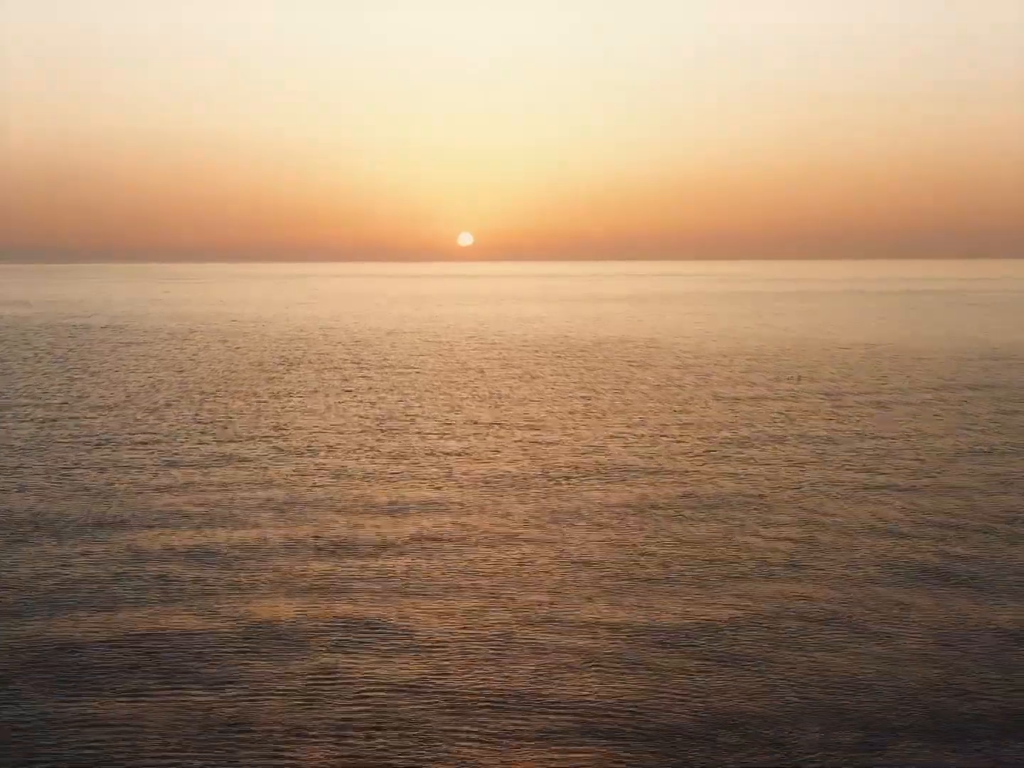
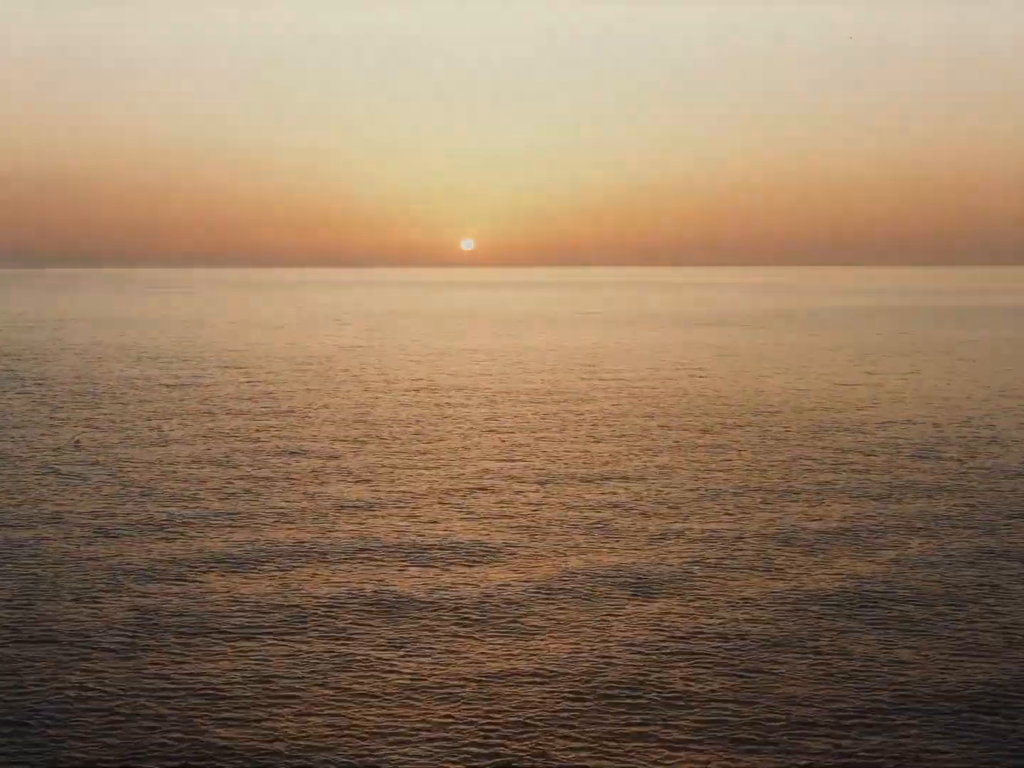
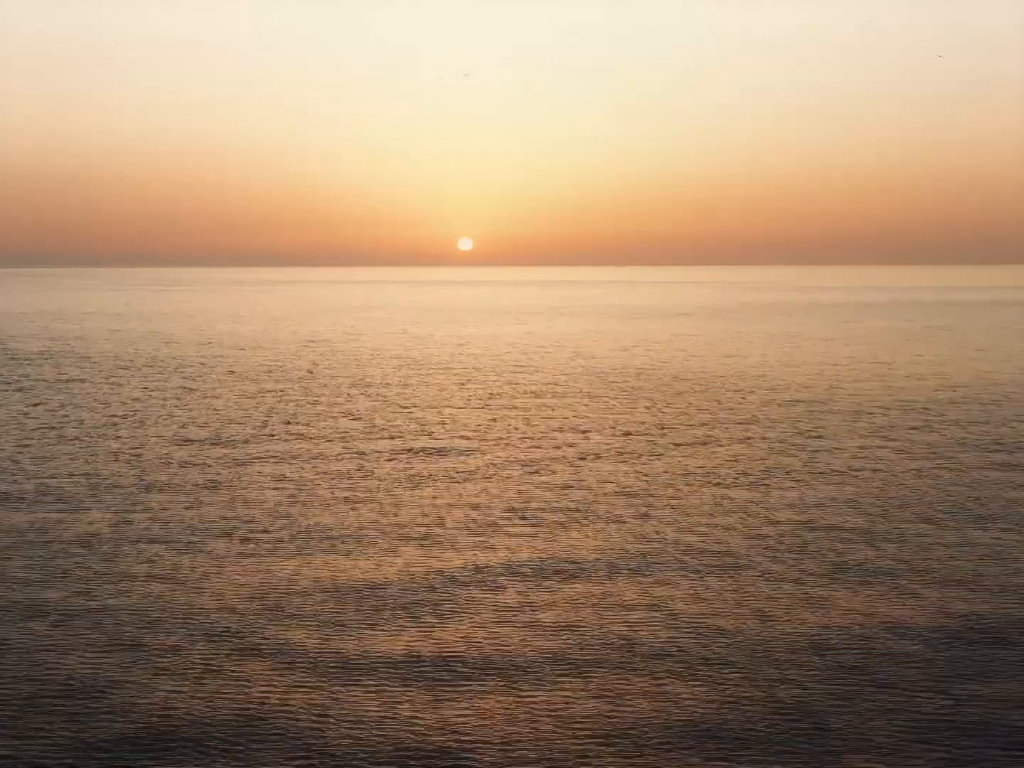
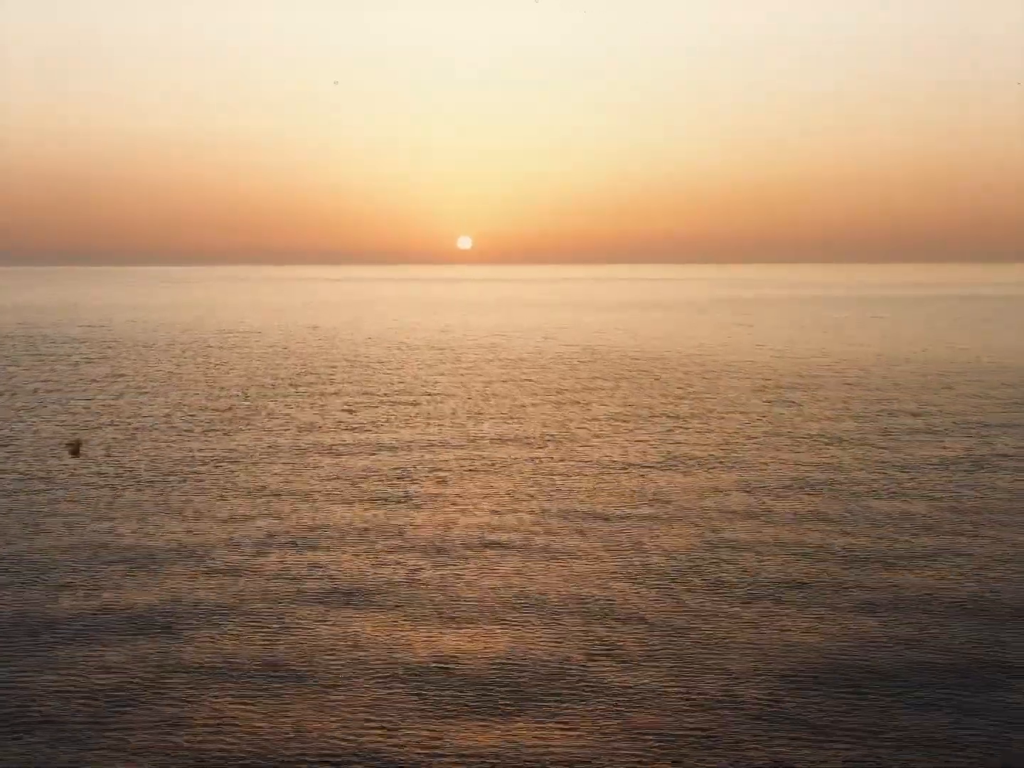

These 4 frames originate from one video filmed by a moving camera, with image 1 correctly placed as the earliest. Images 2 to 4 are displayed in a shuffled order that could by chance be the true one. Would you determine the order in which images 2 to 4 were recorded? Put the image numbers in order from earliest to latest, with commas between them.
4, 3, 2
